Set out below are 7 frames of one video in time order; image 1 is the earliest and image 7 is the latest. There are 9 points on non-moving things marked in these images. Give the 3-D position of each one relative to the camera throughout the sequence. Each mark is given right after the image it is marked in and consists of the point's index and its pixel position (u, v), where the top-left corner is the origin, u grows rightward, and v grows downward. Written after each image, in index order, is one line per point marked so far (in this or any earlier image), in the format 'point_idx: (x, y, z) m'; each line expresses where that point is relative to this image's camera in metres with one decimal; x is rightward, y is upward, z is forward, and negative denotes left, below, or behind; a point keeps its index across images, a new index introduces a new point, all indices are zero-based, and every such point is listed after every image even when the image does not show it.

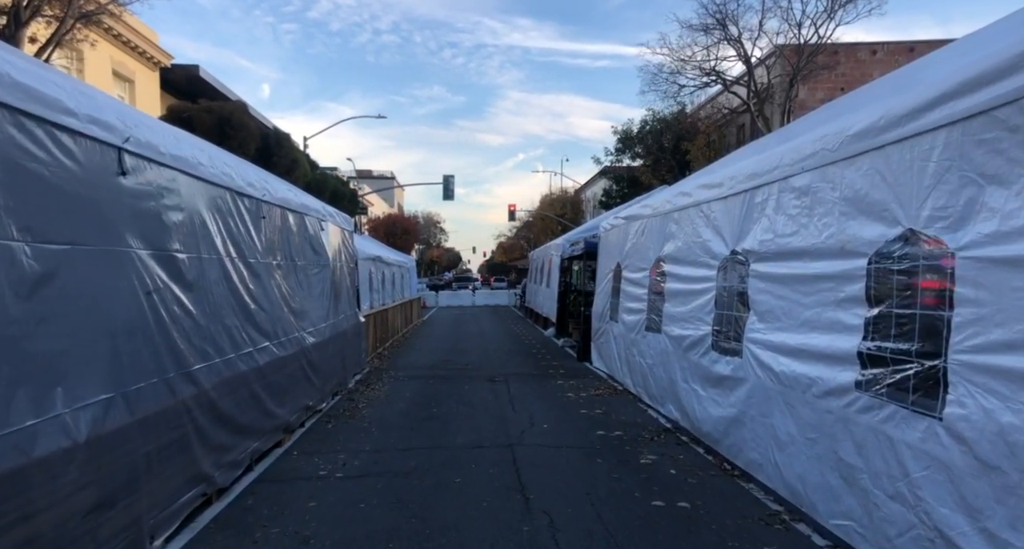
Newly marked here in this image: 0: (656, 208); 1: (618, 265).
0: (+2.3, +1.0, +8.6) m
1: (+2.1, +0.2, +10.9) m
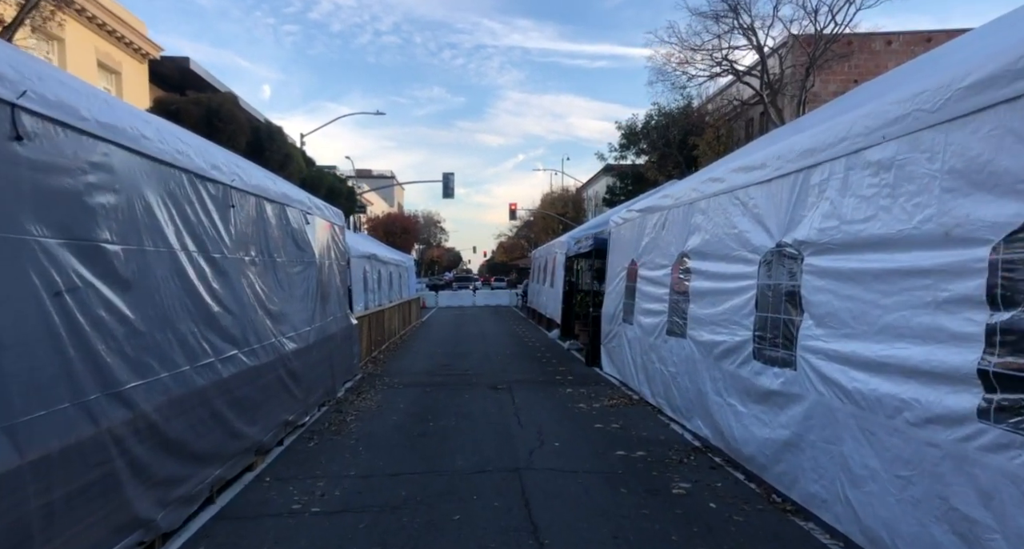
0: (+2.3, +1.1, +7.7) m
1: (+2.2, +0.2, +10.0) m
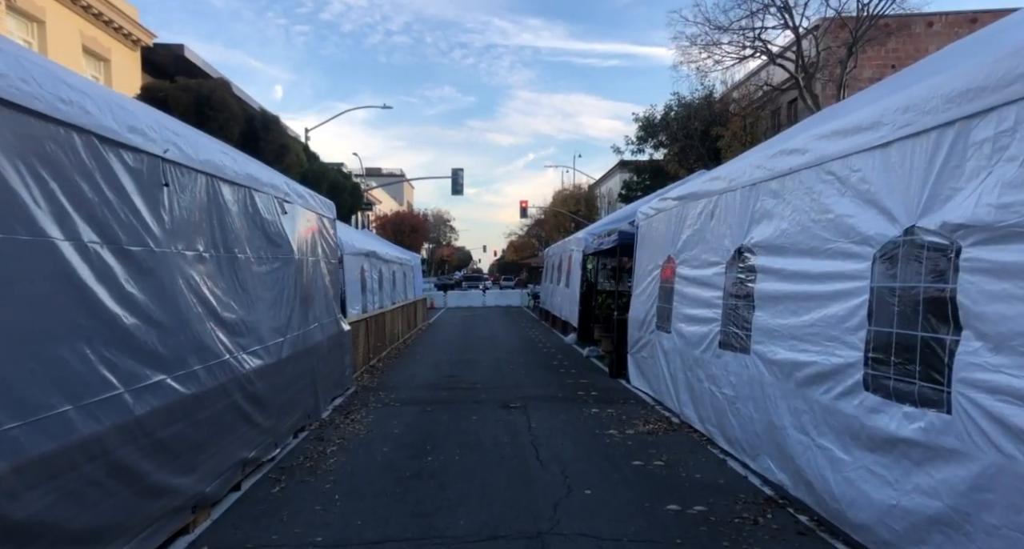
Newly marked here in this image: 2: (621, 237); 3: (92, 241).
0: (+2.5, +1.1, +6.2) m
1: (+2.4, +0.2, +8.5) m
2: (+2.4, +0.8, +11.7) m
3: (-2.7, +0.2, +3.6) m
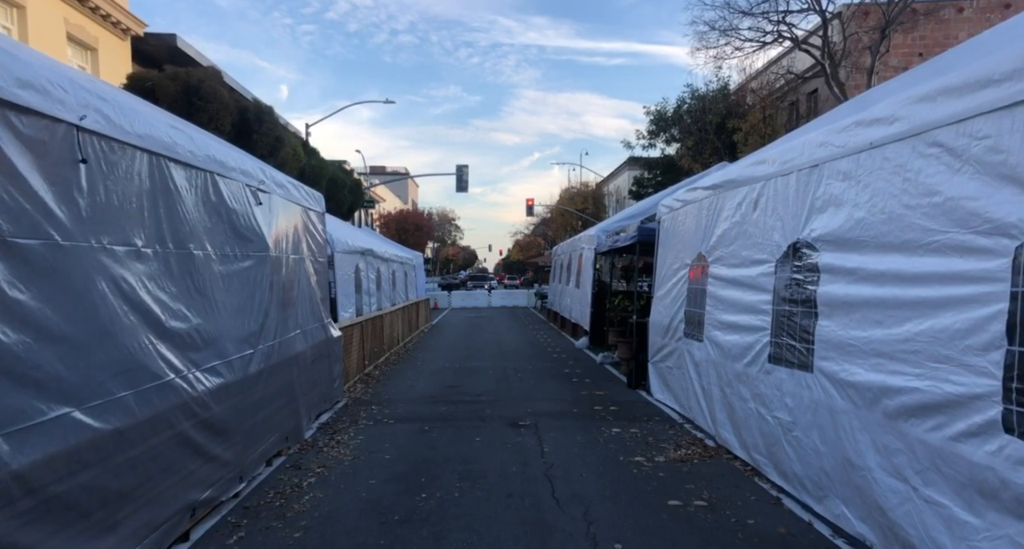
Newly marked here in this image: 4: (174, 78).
0: (+2.6, +1.1, +5.2) m
1: (+2.5, +0.2, +7.5) m
2: (+2.5, +0.8, +10.7) m
3: (-2.6, +0.2, +2.6) m
4: (-10.0, +5.8, +16.3) m
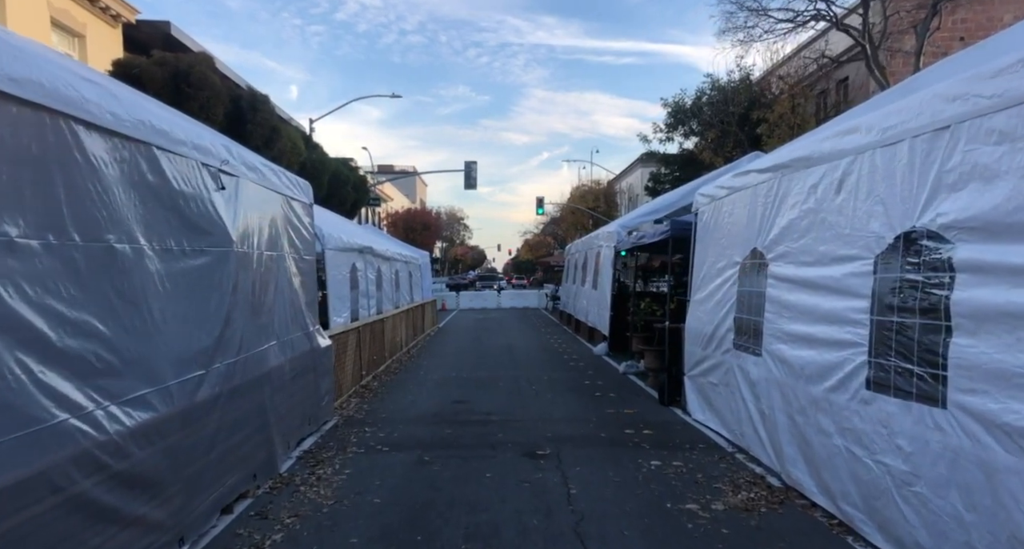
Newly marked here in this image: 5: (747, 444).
0: (+2.8, +1.1, +3.9) m
1: (+2.7, +0.2, +6.2) m
2: (+2.8, +0.8, +9.4) m
3: (-2.5, +0.2, +1.4) m
4: (-9.6, +5.8, +15.2) m
5: (+2.6, -1.9, +6.3) m
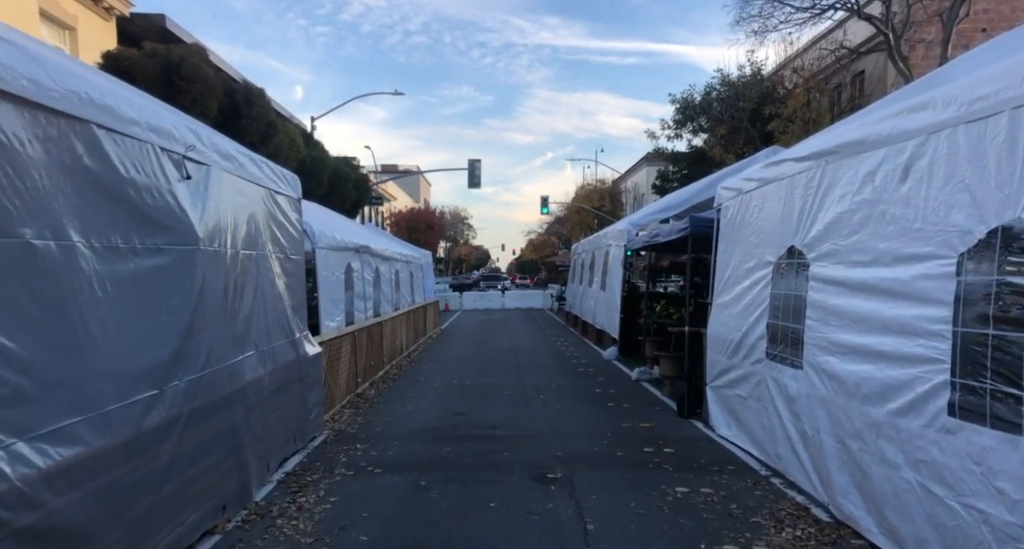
0: (+2.8, +1.1, +3.2) m
1: (+2.8, +0.2, +5.5) m
2: (+2.8, +0.8, +8.7) m
3: (-2.5, +0.2, +0.7) m
4: (-9.5, +5.8, +14.6) m
5: (+2.7, -1.9, +5.6) m
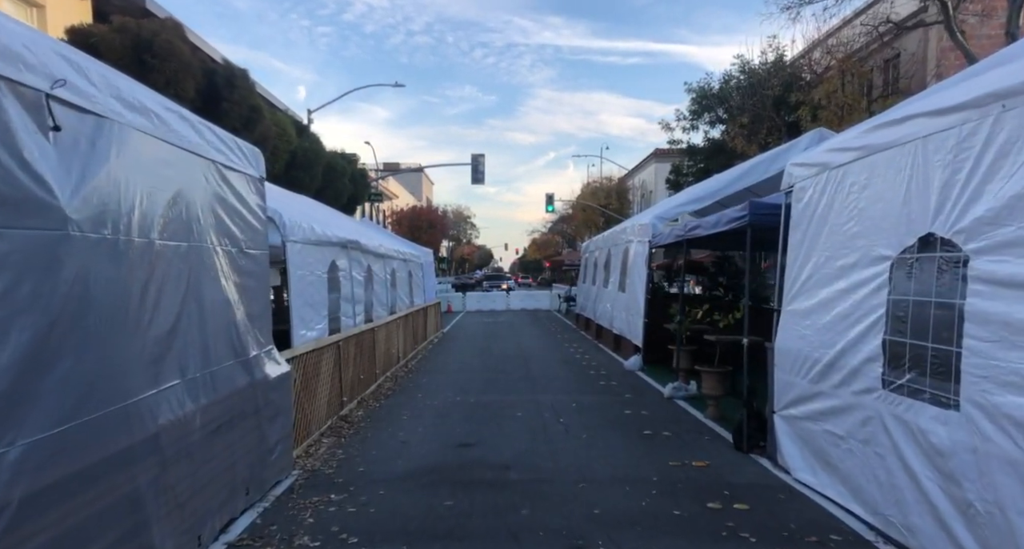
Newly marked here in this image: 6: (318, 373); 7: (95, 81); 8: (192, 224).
0: (+3.0, +1.1, +1.6) m
1: (+3.0, +0.2, +3.9) m
2: (+3.0, +0.8, +7.1) m
3: (-2.3, +0.2, -0.9) m
4: (-9.3, +5.8, +13.0) m
5: (+2.9, -1.9, +3.9) m
6: (-2.5, -1.3, +7.2) m
7: (-2.6, +1.2, +3.6) m
8: (-2.6, +0.4, +4.5) m
